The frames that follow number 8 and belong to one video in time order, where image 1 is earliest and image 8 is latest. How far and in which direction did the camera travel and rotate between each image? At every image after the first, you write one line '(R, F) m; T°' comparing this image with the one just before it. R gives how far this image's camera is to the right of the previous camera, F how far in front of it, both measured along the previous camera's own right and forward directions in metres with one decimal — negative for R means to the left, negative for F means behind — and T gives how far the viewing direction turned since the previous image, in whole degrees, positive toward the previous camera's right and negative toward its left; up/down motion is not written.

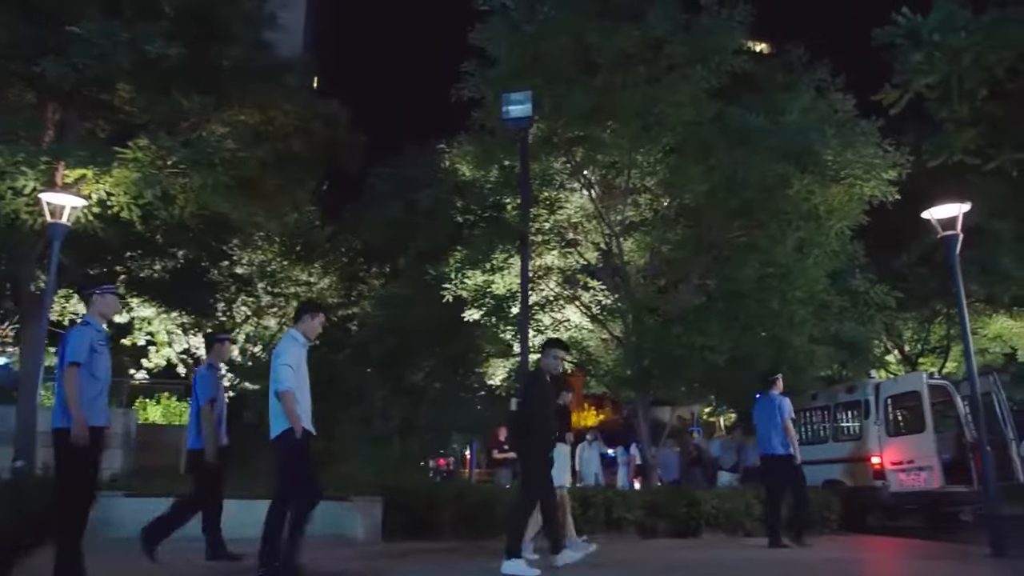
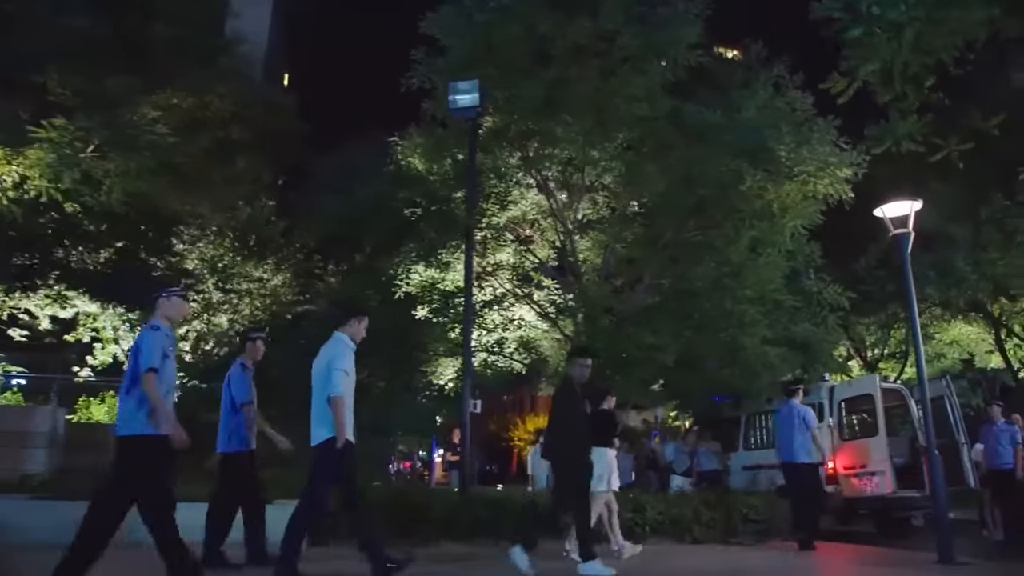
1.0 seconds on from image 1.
(+1.9, 0.0) m; -4°
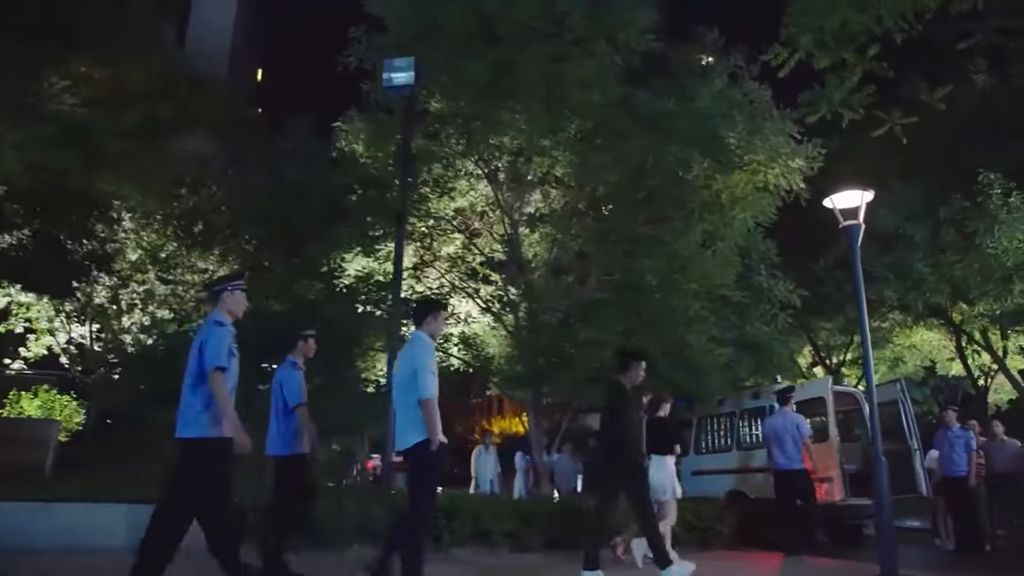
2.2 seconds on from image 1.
(+0.6, +0.7) m; +2°
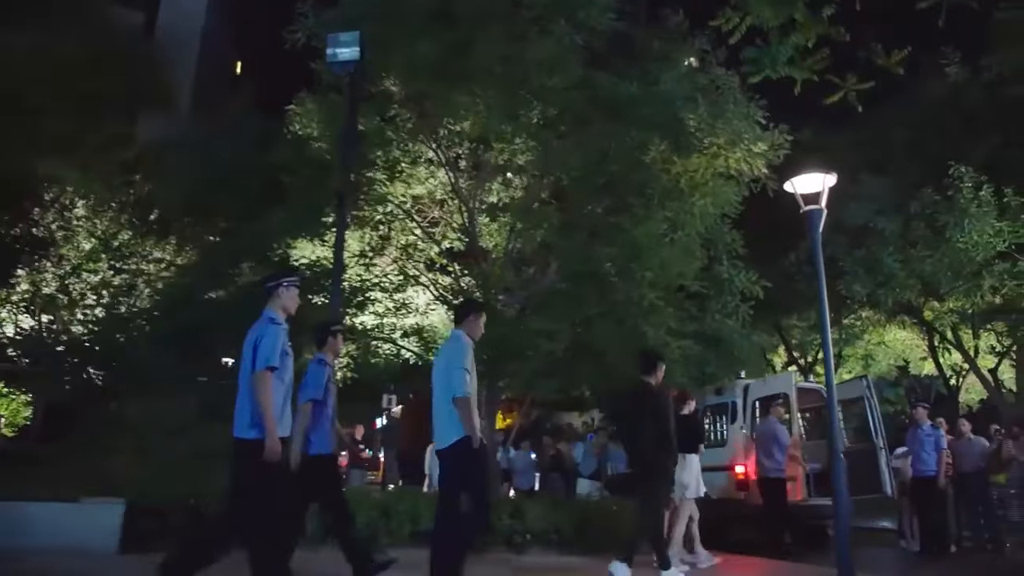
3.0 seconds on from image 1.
(+0.5, +0.6) m; +1°
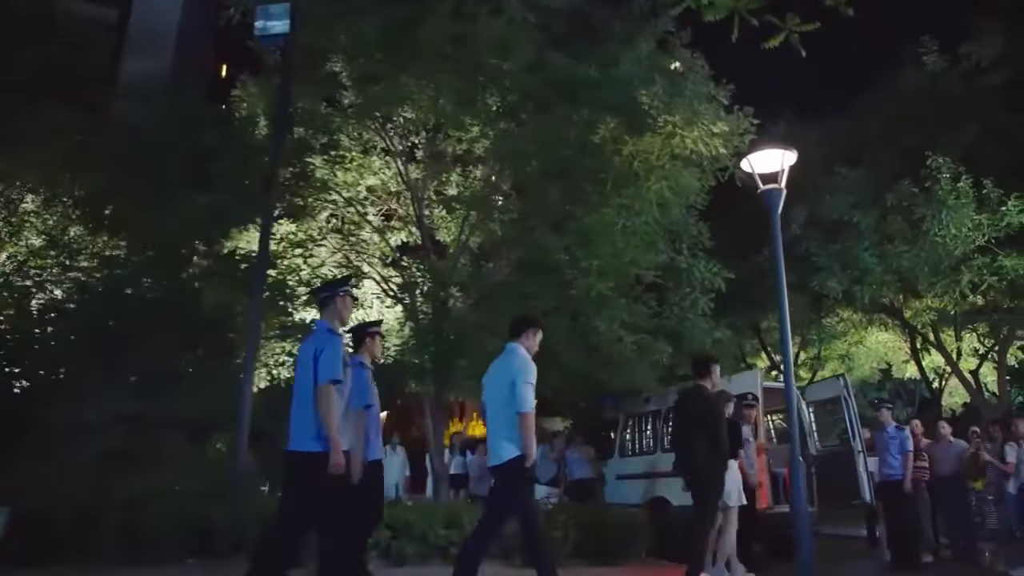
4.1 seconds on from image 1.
(+0.6, +0.8) m; +1°
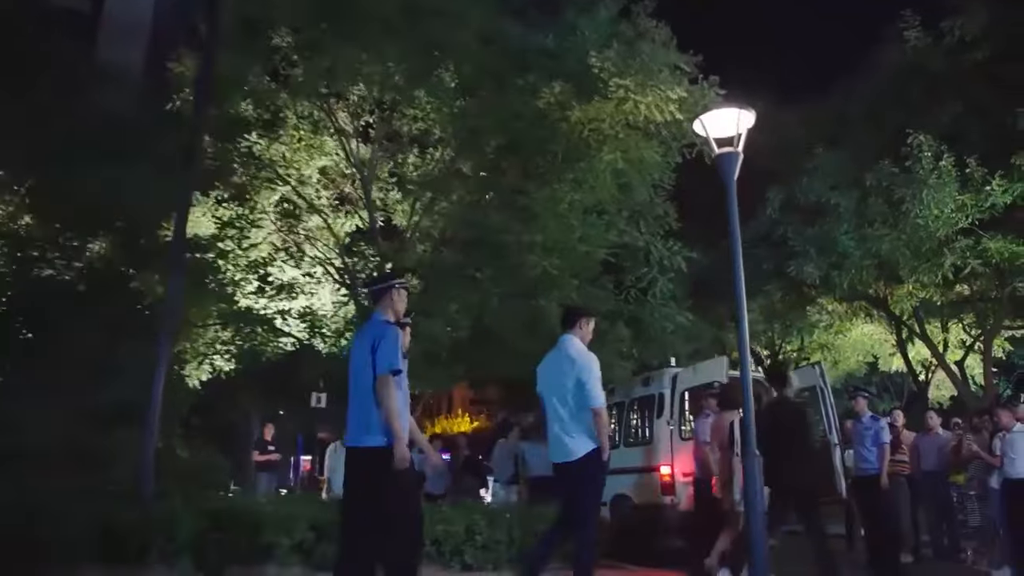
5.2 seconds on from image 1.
(+0.6, +0.8) m; 0°
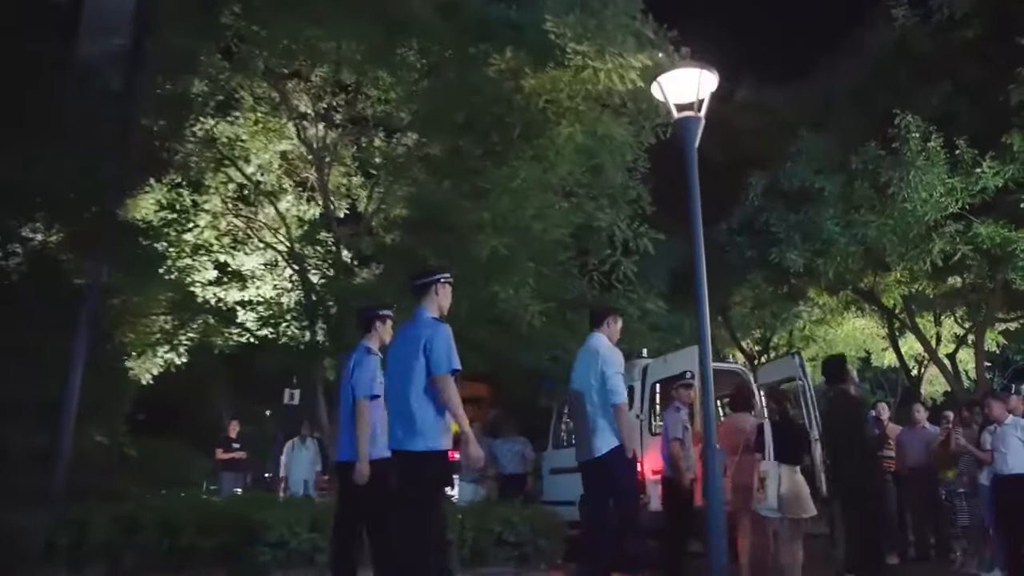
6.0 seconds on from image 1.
(+0.5, +0.6) m; 0°
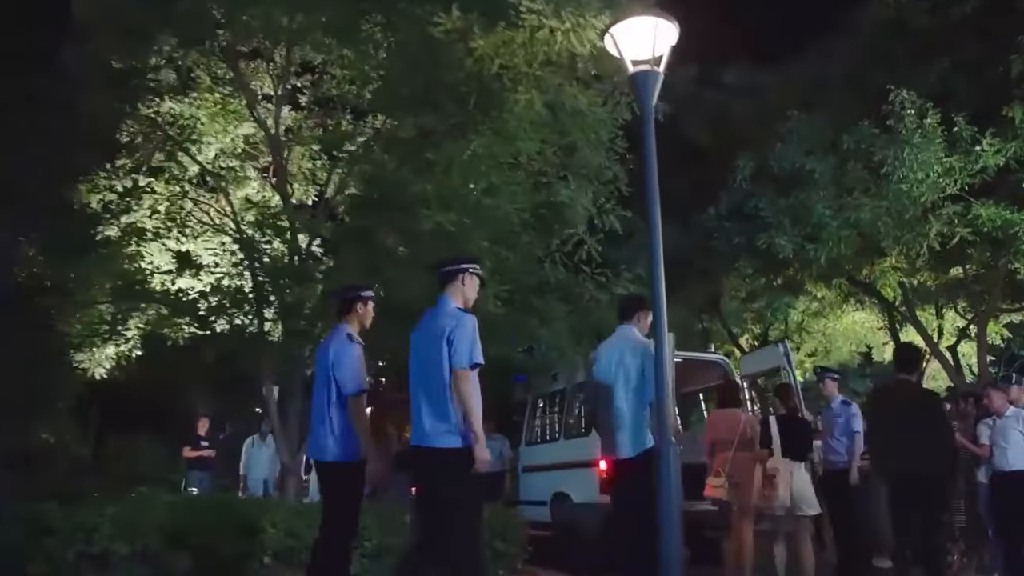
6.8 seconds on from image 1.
(+0.5, +0.7) m; 0°
